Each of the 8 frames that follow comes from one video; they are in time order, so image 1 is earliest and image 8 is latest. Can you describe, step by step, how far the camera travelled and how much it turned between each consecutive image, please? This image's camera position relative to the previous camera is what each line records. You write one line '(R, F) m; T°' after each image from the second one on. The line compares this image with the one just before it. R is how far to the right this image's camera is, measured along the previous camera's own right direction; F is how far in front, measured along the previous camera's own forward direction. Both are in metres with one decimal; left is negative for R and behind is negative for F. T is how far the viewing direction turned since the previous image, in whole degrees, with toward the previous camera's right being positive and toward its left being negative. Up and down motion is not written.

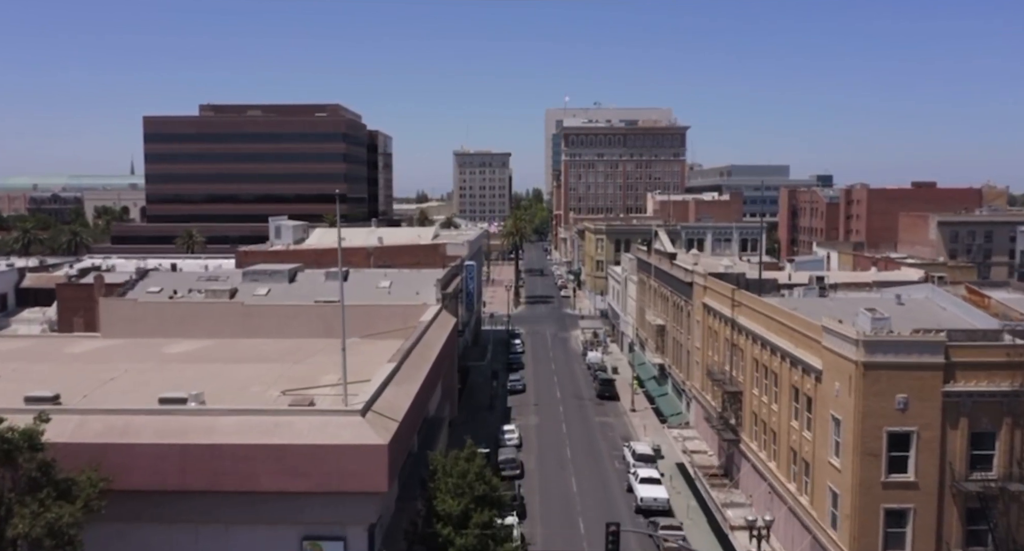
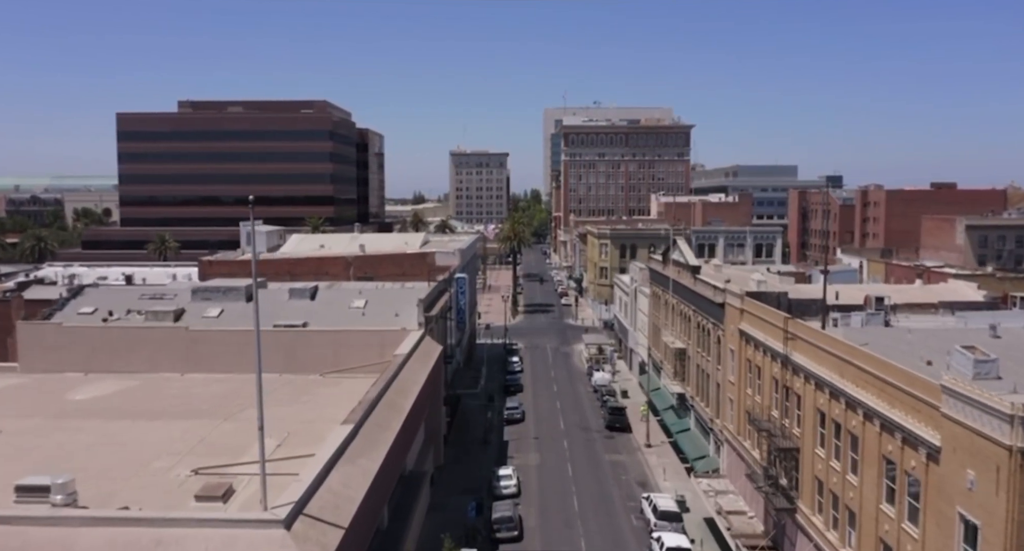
(+0.1, +8.1) m; 0°
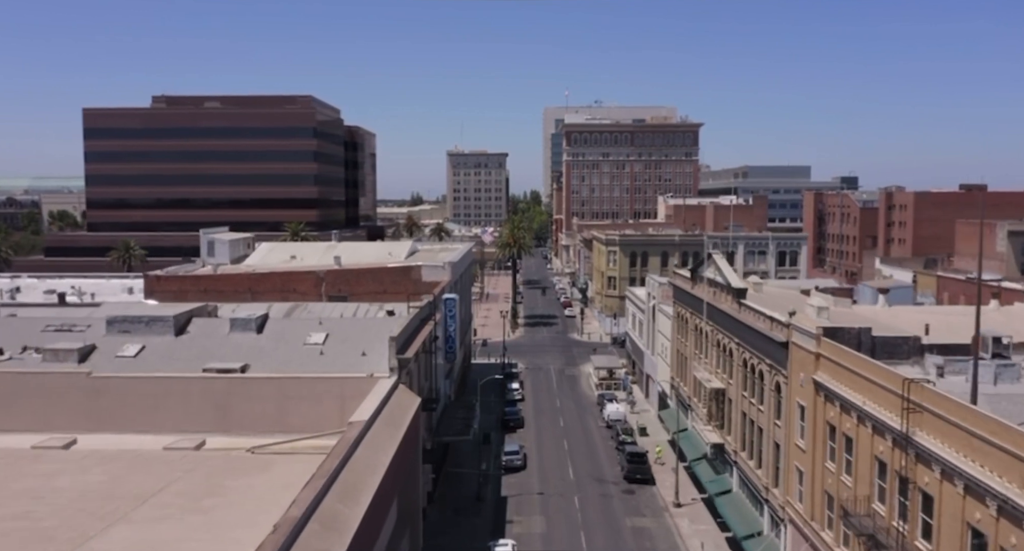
(0.0, +9.6) m; 0°
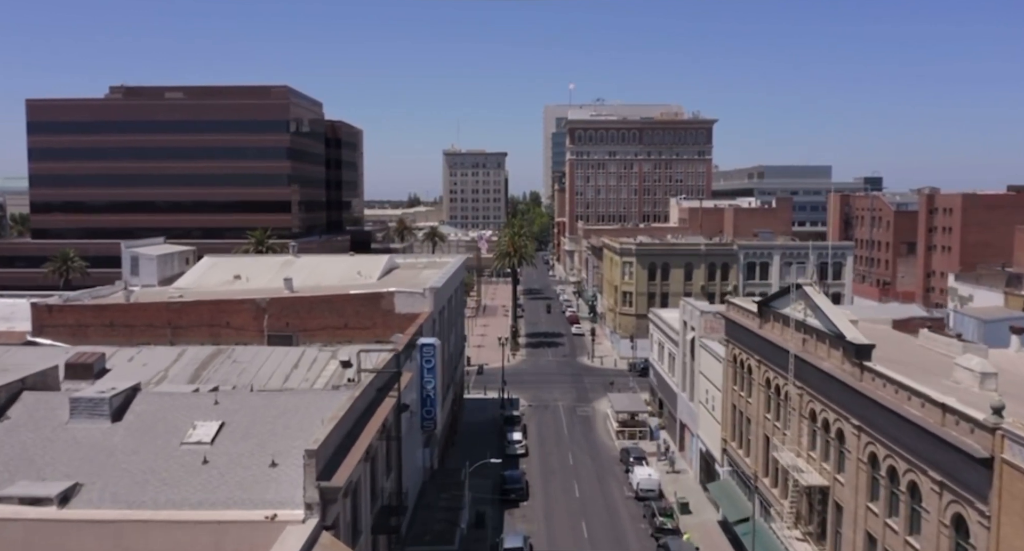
(-0.1, +13.4) m; 0°
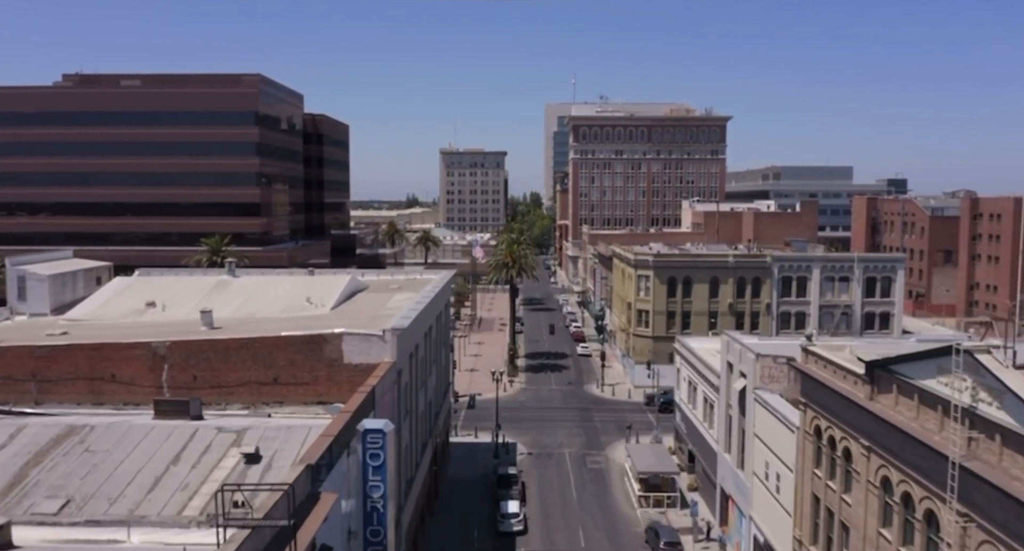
(+0.2, +11.7) m; 0°
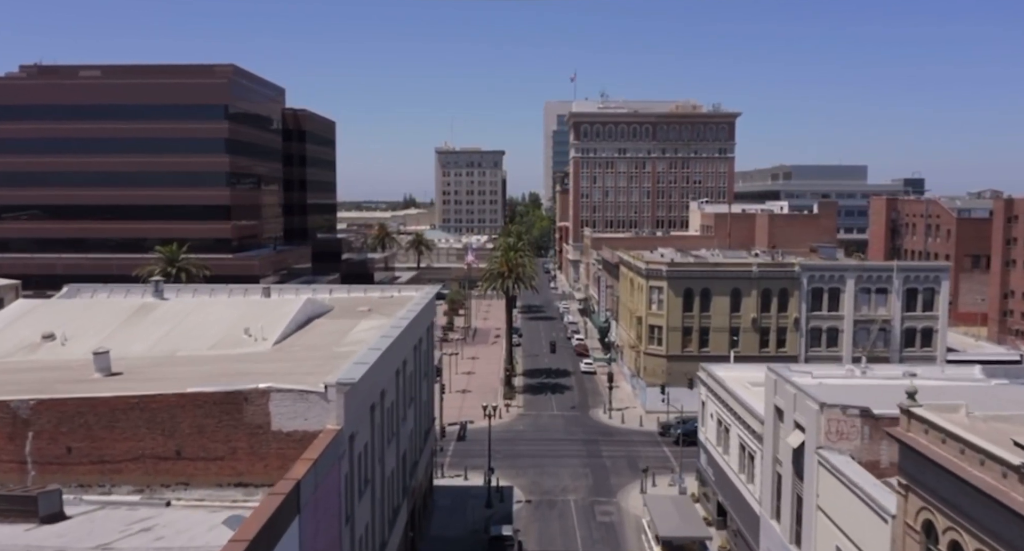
(+0.2, +8.2) m; 0°
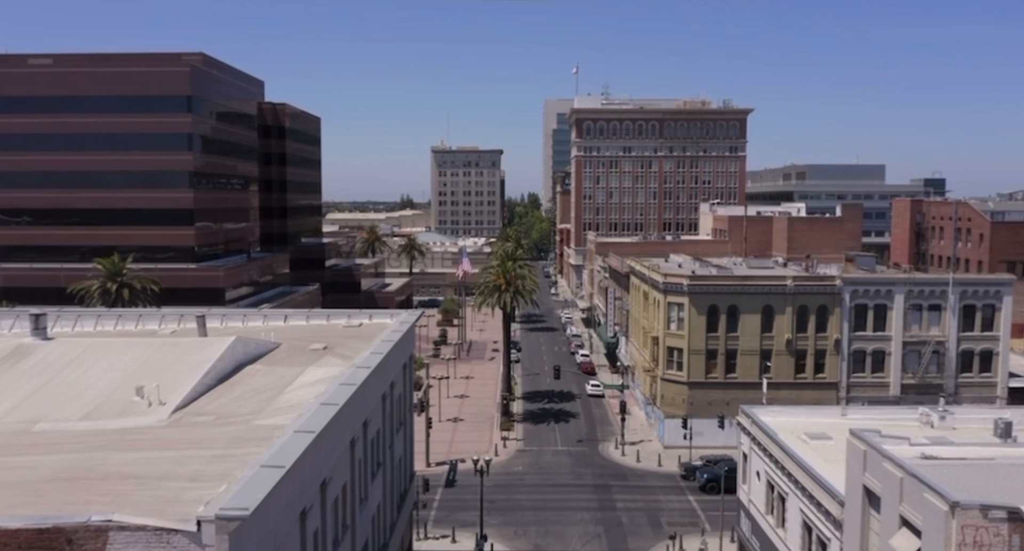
(+0.1, +8.6) m; 0°
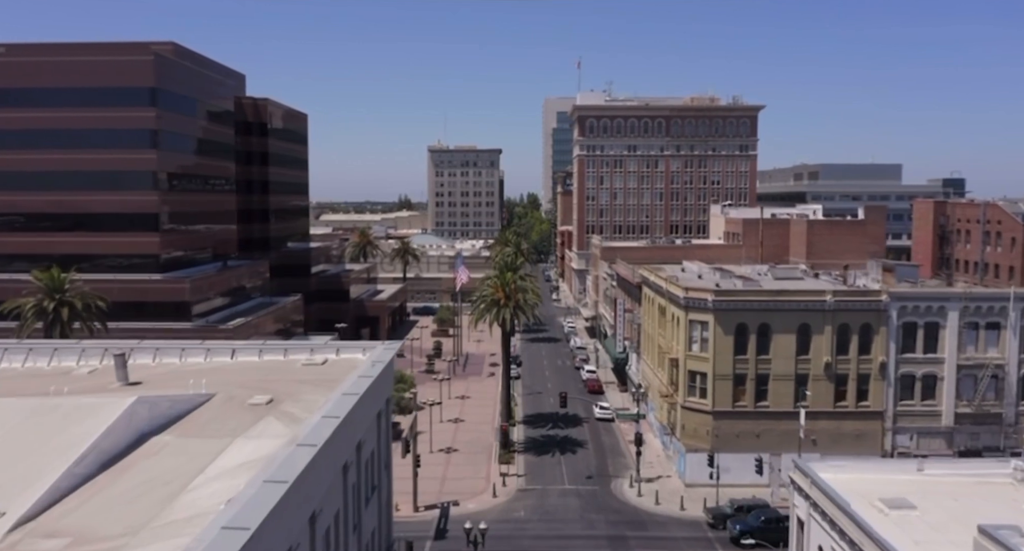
(-0.1, +7.0) m; 0°
